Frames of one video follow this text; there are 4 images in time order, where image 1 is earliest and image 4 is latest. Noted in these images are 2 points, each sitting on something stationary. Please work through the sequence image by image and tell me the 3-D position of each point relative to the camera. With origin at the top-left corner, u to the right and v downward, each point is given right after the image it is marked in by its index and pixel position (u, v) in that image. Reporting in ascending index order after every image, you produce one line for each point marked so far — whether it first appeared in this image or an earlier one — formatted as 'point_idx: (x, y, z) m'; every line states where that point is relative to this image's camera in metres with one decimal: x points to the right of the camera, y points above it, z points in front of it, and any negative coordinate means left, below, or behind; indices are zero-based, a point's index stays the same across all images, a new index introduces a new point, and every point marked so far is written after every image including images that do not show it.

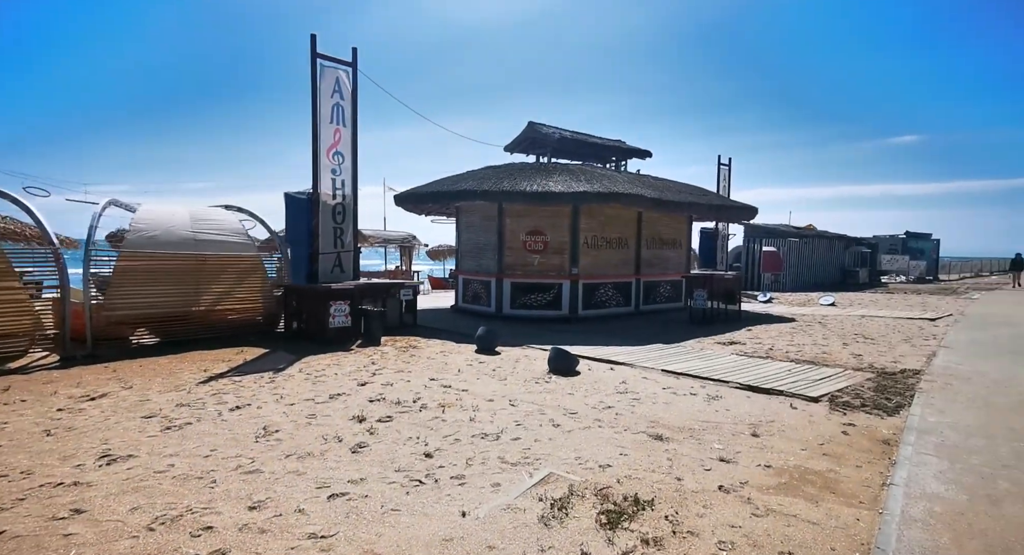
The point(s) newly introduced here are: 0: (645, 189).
0: (+3.7, +2.5, +14.0) m
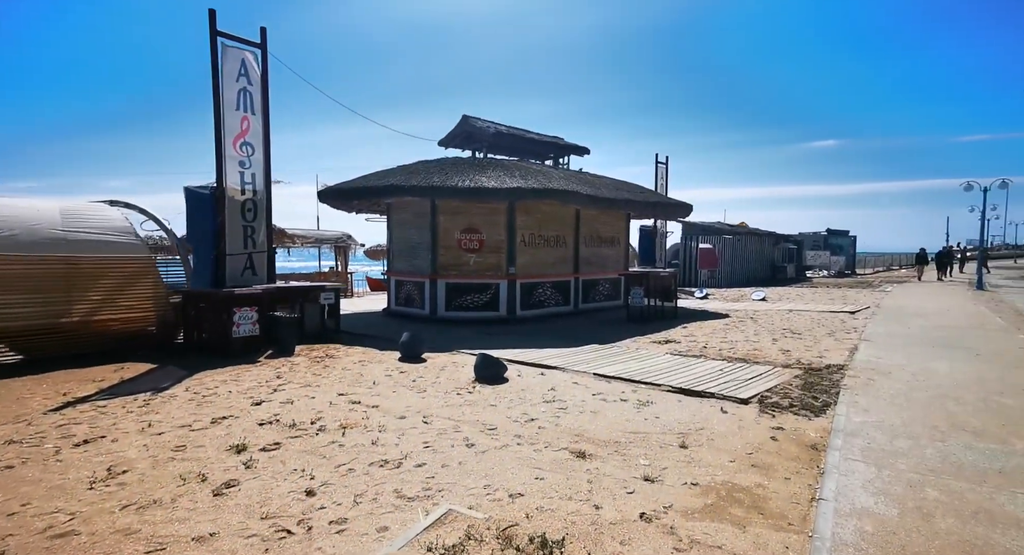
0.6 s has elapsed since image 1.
0: (+1.8, +2.6, +13.8) m
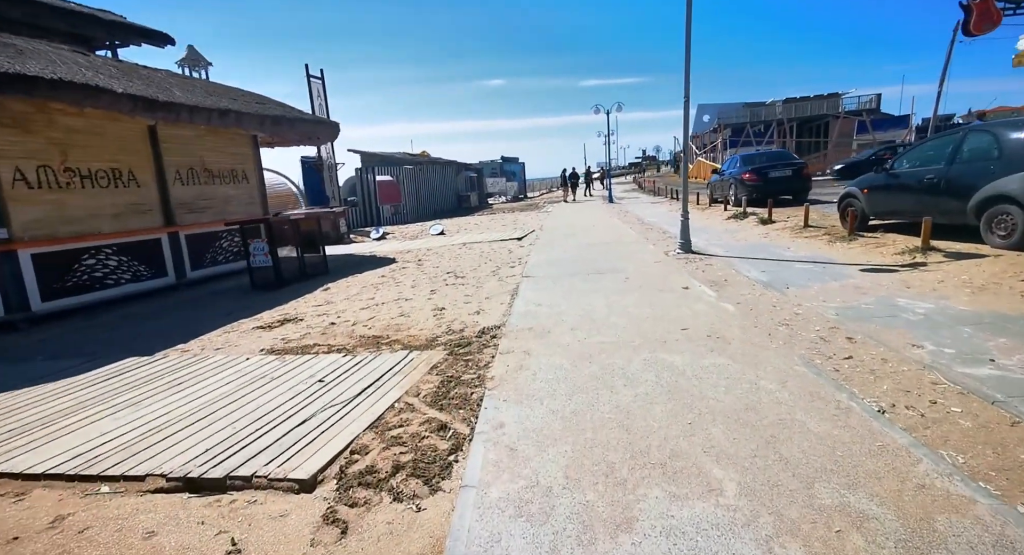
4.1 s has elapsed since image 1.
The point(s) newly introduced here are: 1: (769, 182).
0: (-6.5, +3.3, +8.4) m
1: (+7.6, +2.8, +14.8) m
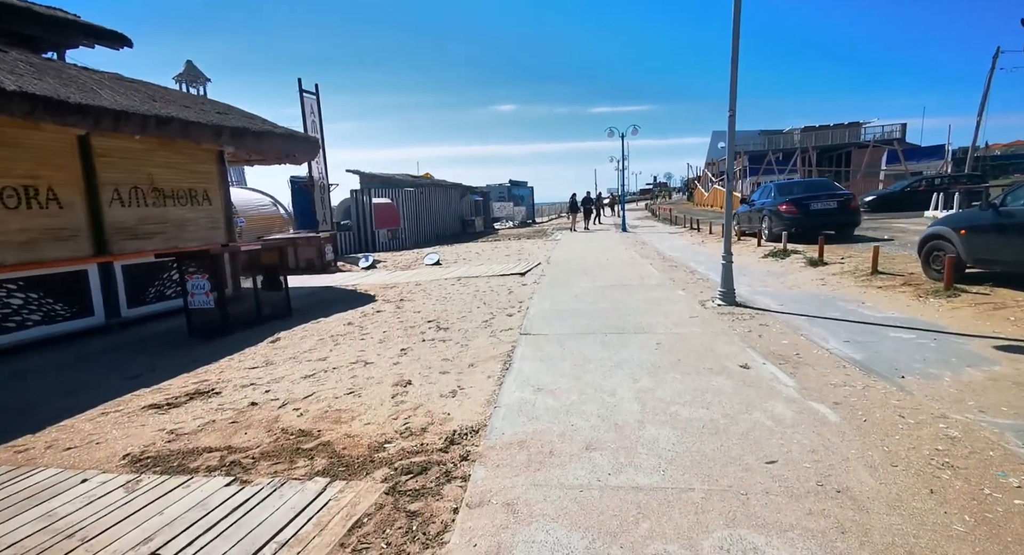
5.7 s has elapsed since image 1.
0: (-6.5, +2.7, +6.8) m
1: (+7.7, +1.6, +12.9) m
